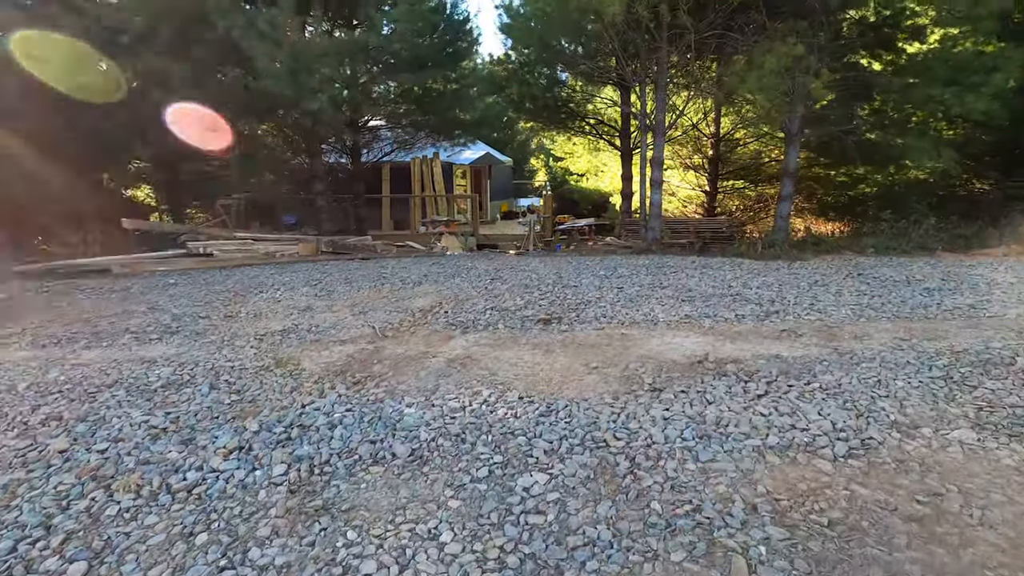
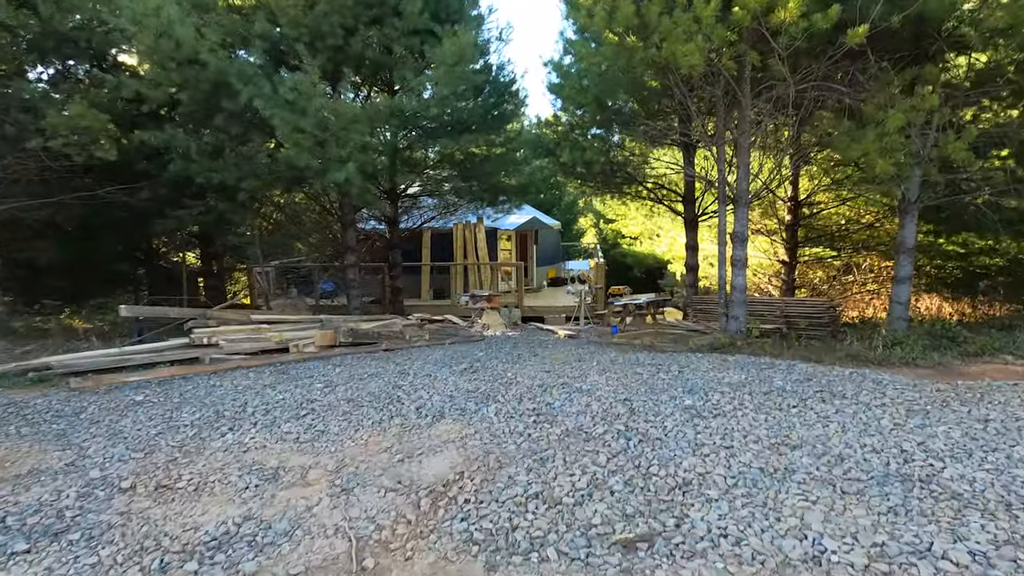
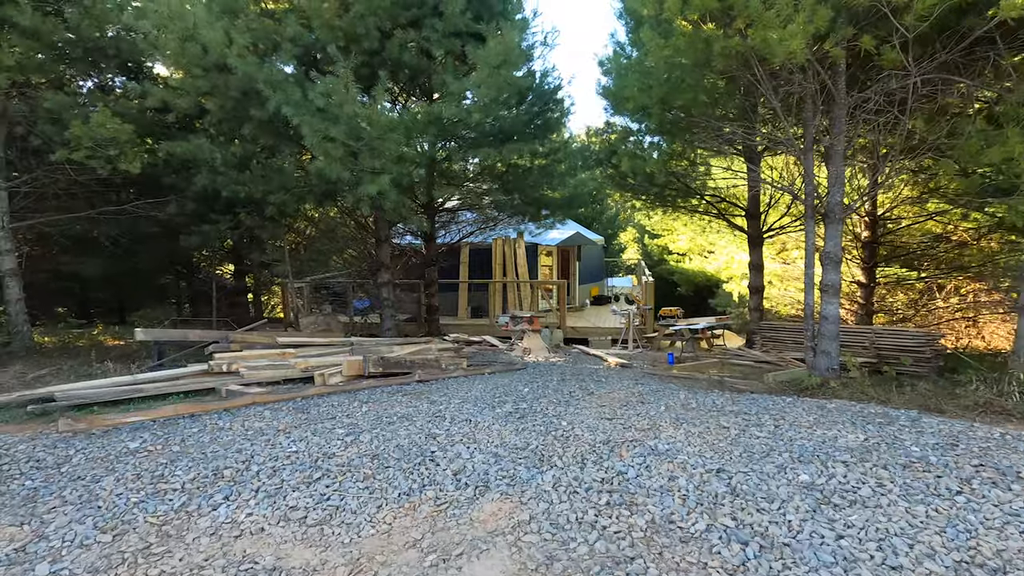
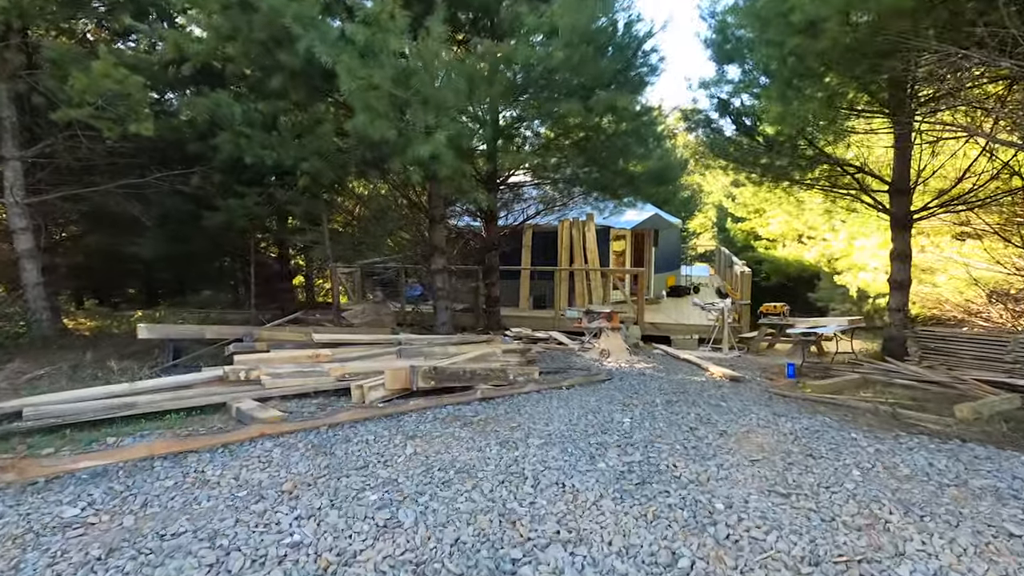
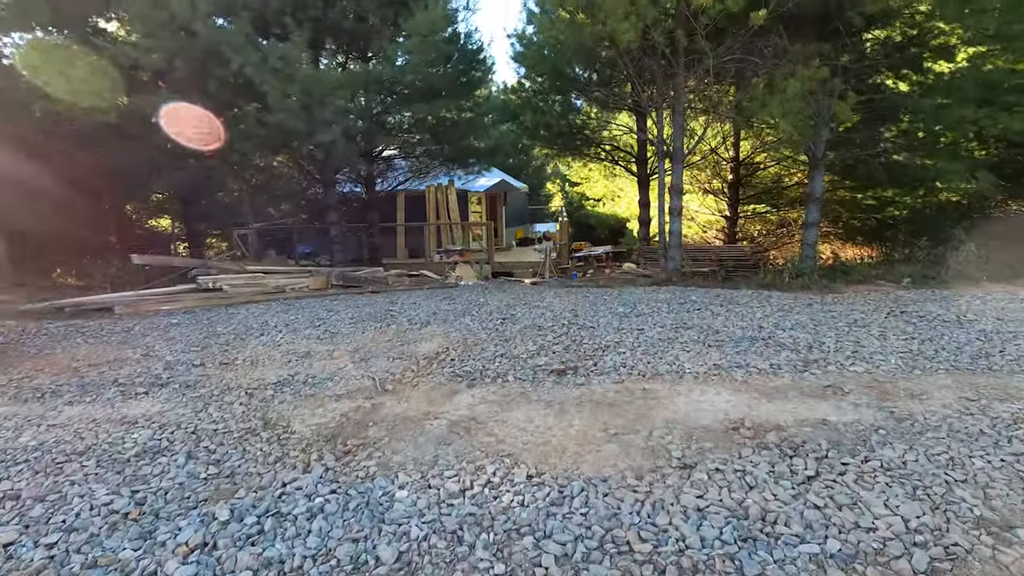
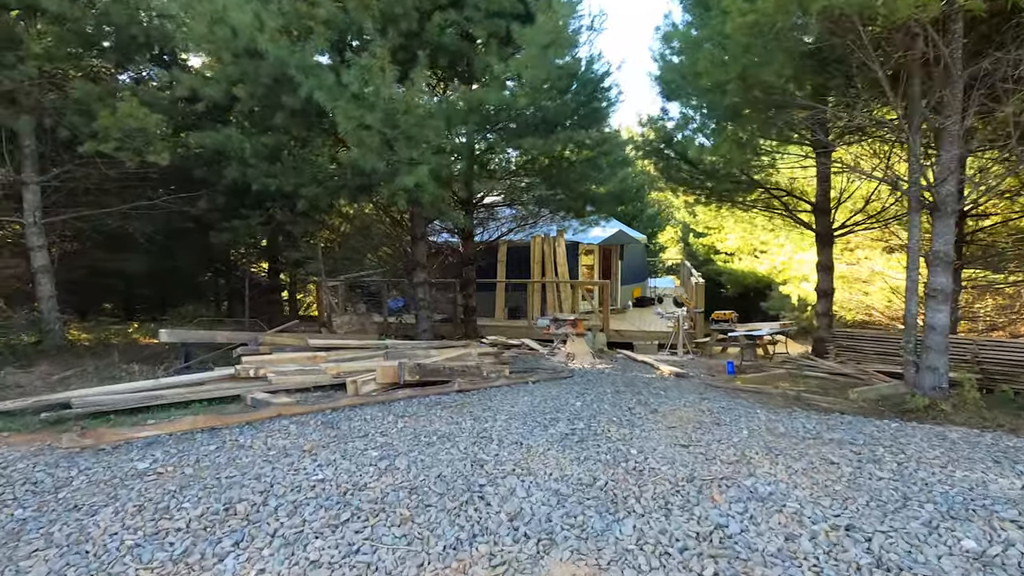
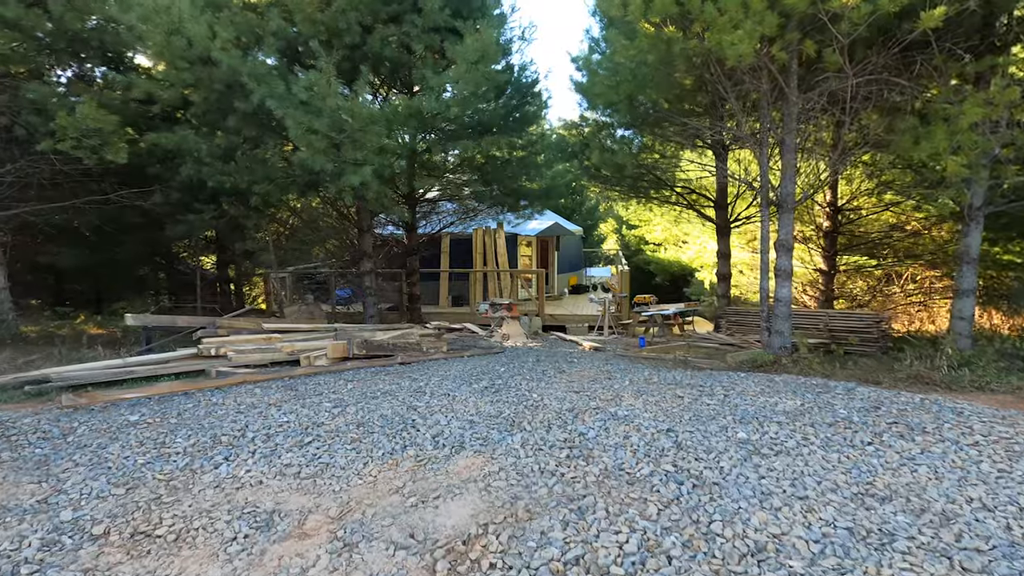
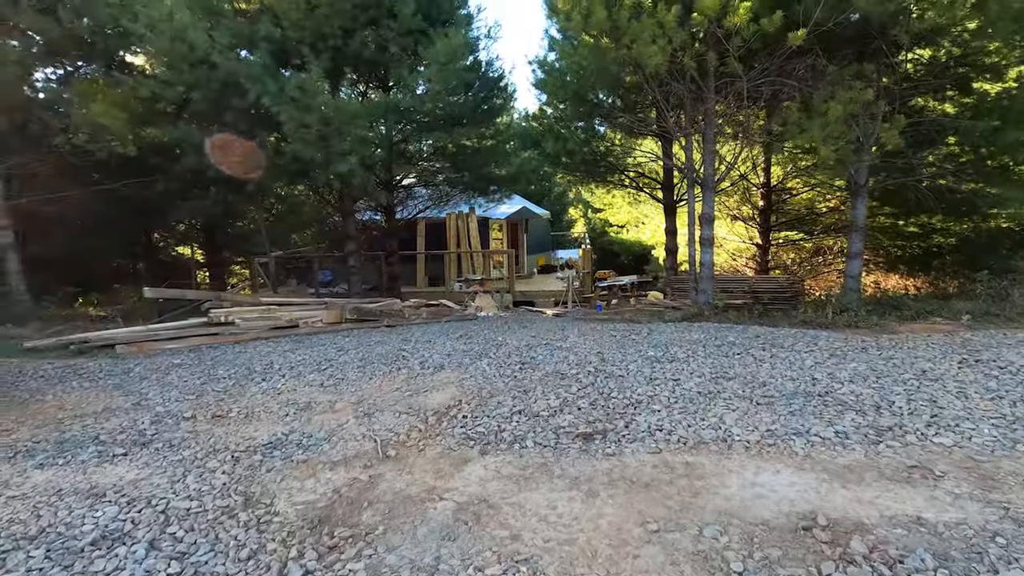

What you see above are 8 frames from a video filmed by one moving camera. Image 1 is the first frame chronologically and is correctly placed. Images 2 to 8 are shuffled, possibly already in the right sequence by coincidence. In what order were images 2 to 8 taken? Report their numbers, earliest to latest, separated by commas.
5, 8, 2, 7, 3, 6, 4
